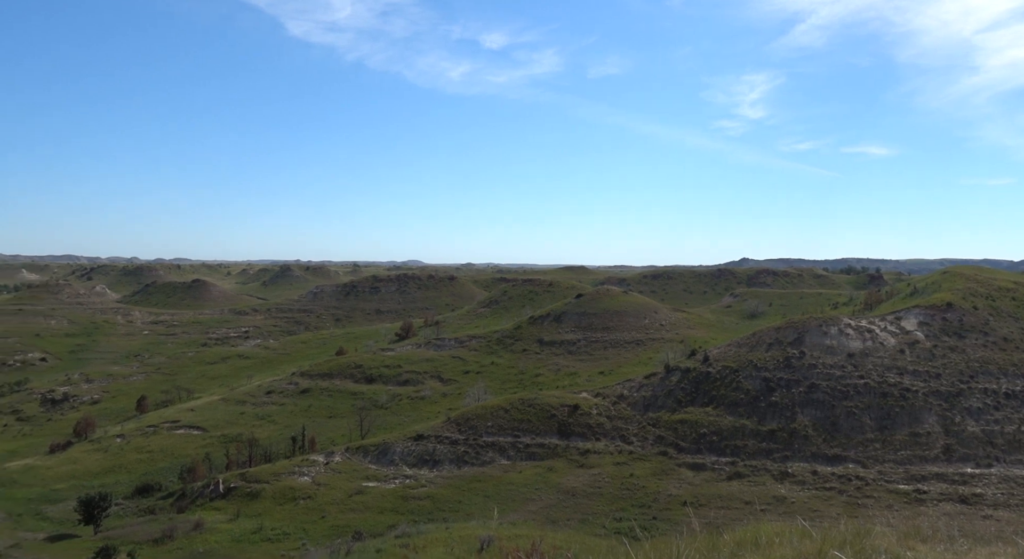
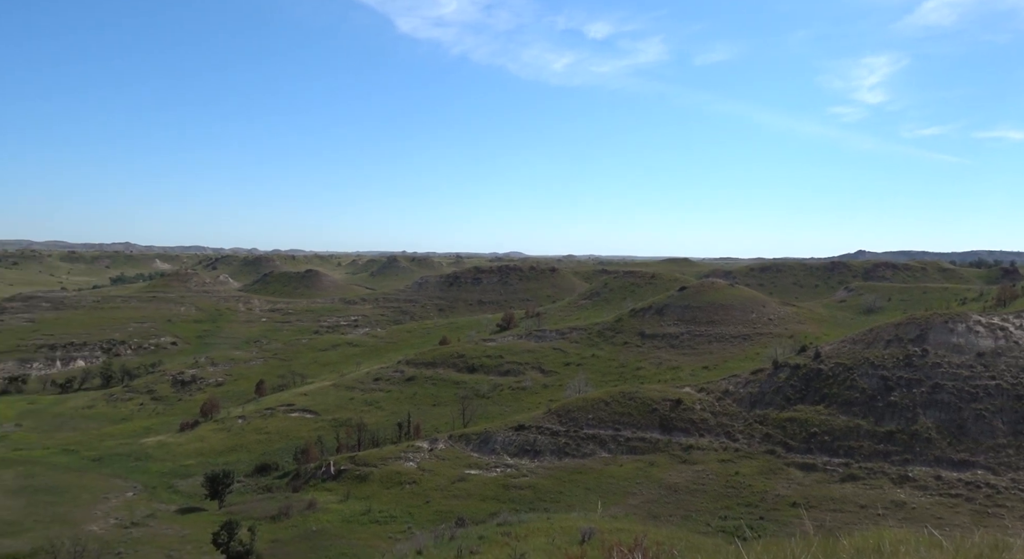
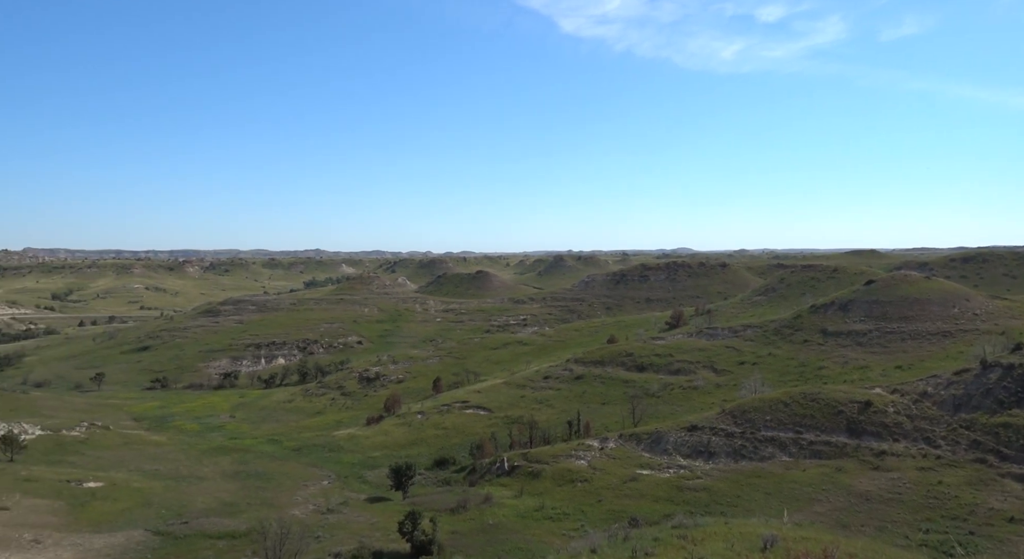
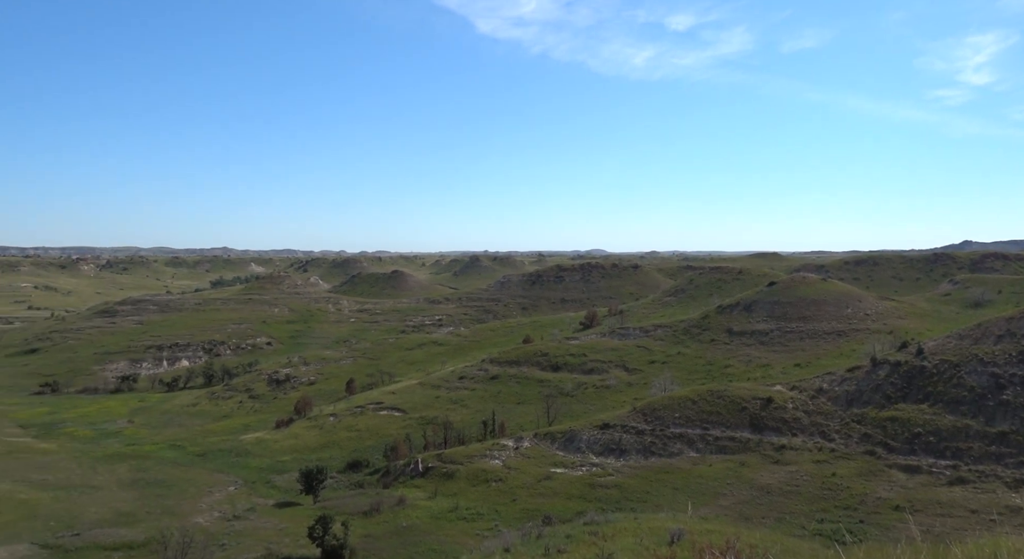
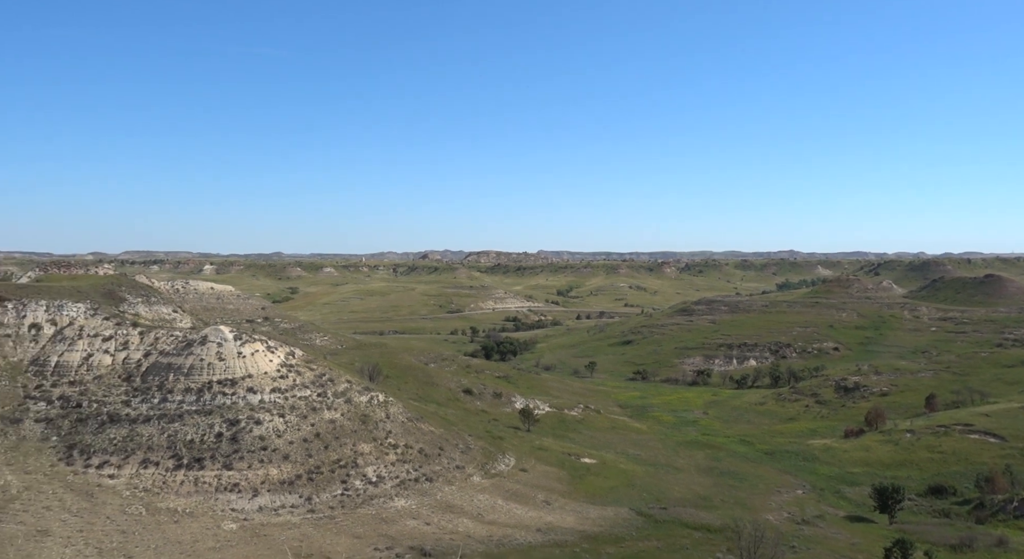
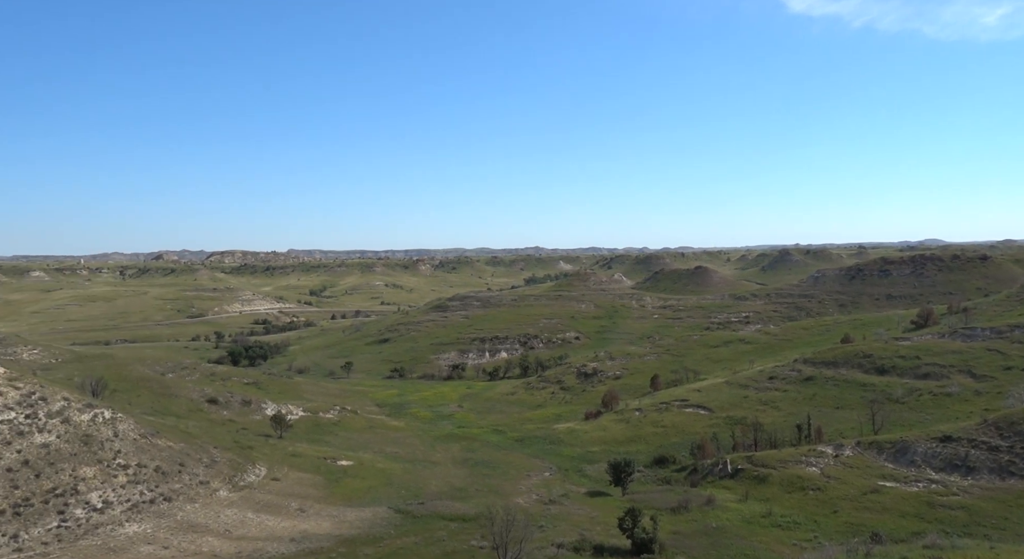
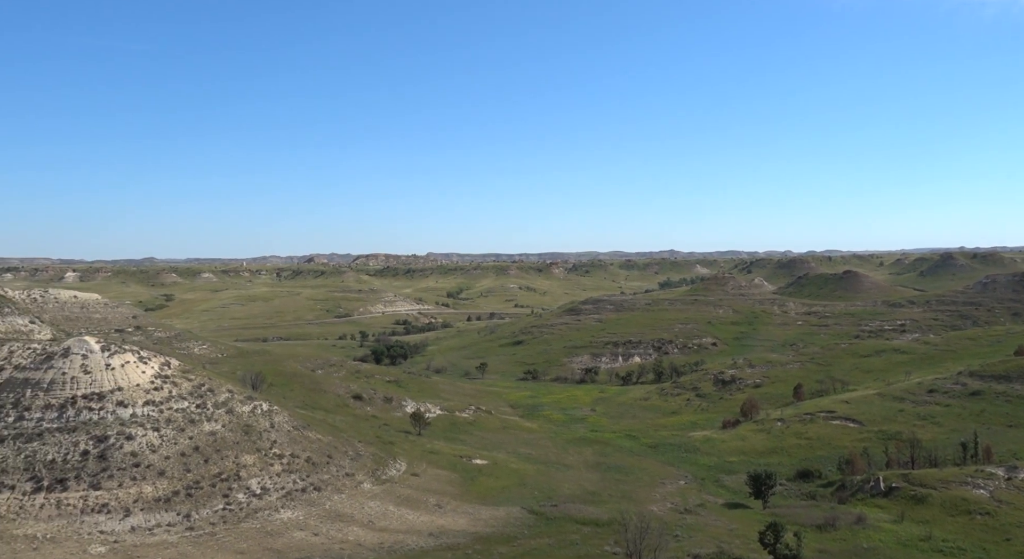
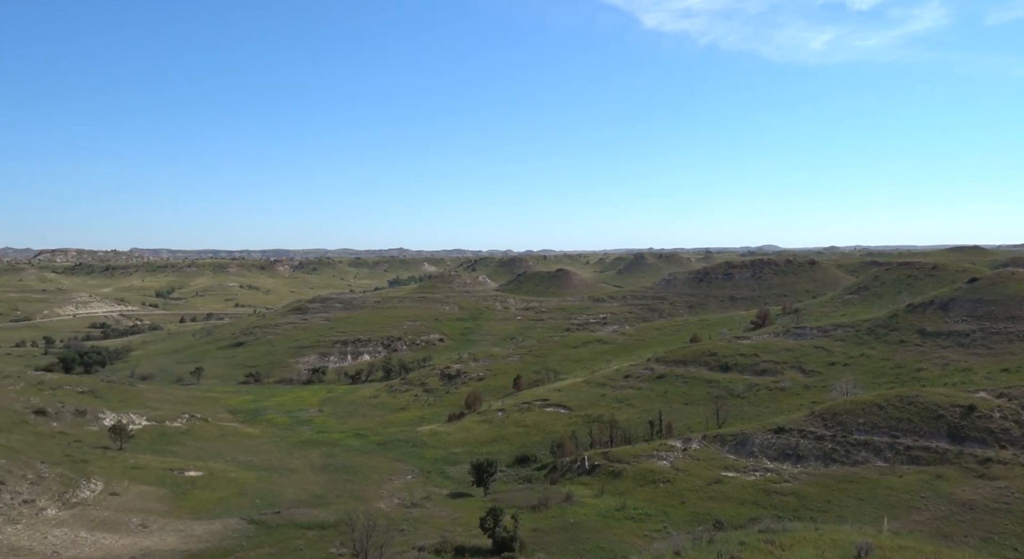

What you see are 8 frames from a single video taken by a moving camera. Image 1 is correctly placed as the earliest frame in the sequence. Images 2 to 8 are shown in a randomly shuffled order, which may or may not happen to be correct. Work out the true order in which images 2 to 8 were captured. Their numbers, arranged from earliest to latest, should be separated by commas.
2, 4, 3, 8, 6, 7, 5
